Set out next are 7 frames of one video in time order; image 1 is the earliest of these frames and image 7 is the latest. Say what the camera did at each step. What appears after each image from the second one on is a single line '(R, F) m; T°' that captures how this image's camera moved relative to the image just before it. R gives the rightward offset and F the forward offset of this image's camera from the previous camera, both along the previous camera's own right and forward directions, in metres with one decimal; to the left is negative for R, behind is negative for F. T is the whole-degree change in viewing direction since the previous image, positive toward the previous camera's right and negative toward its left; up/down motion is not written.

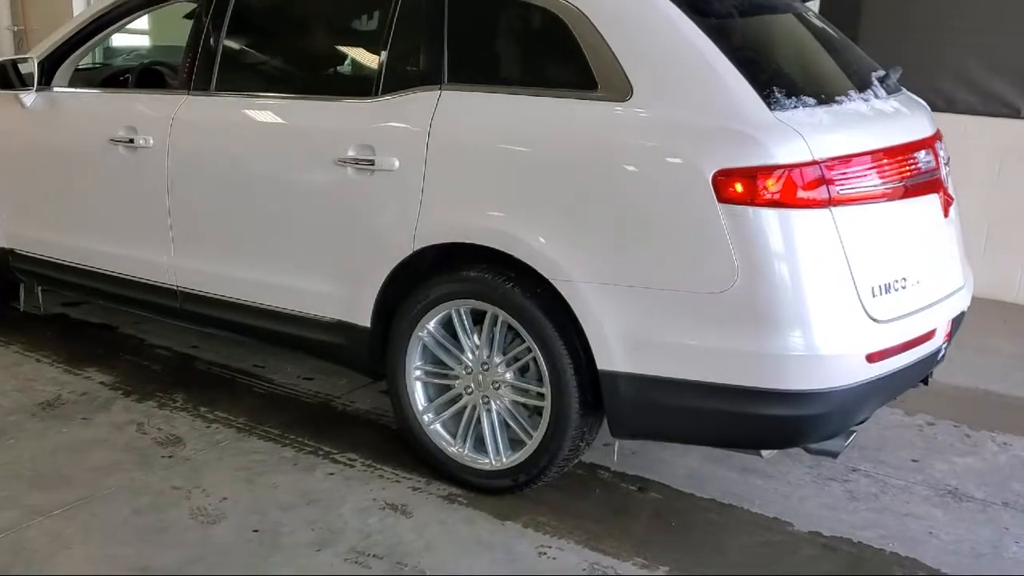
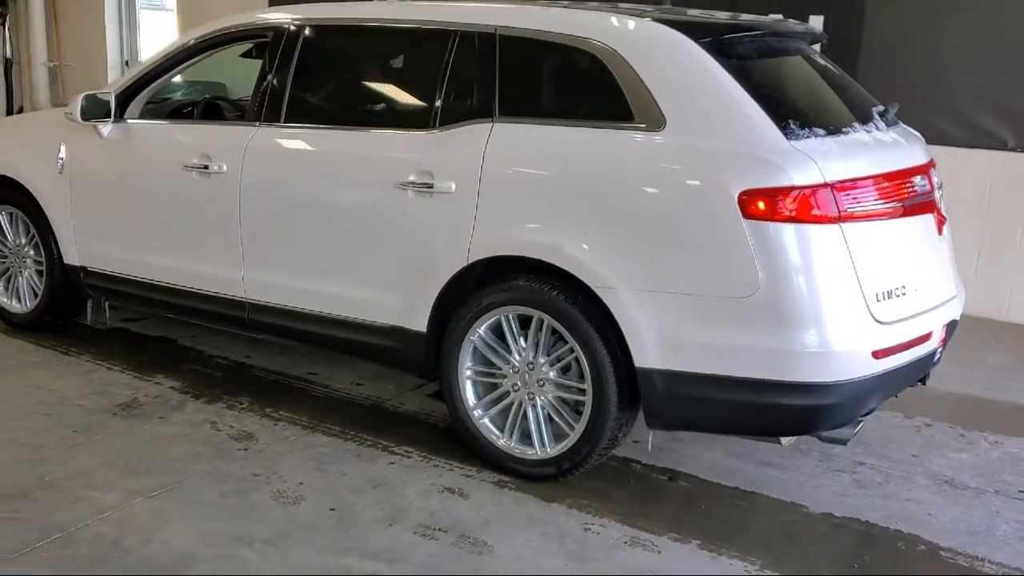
(-0.2, -0.4) m; 0°
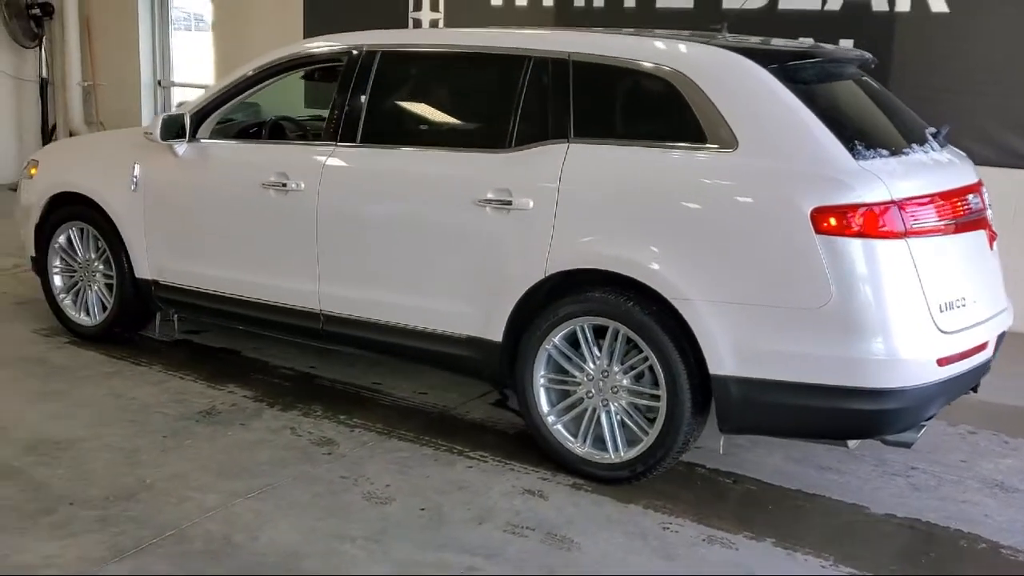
(-0.3, -0.2) m; 0°
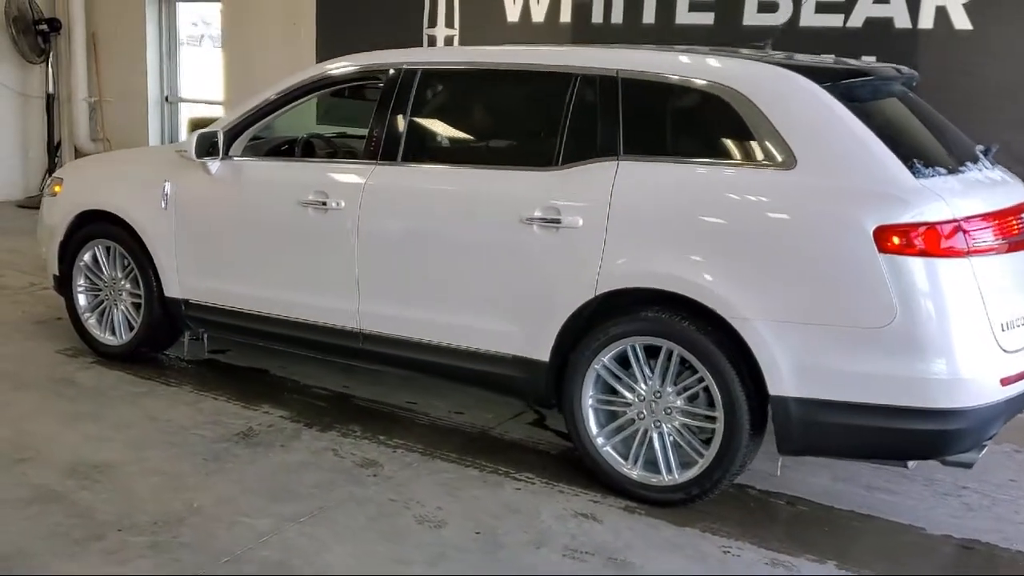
(-0.2, 0.0) m; +1°
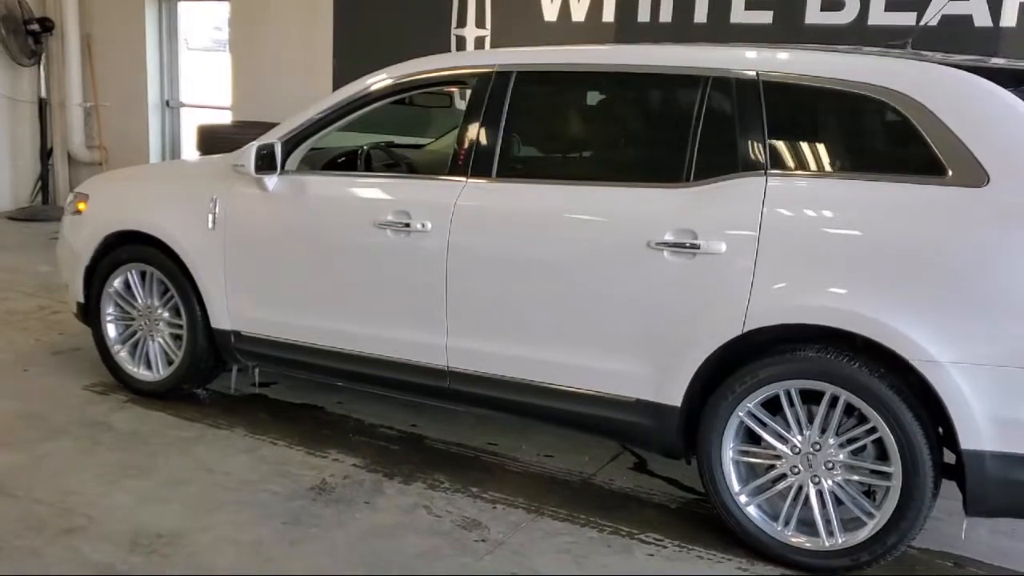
(-0.5, +0.5) m; +2°
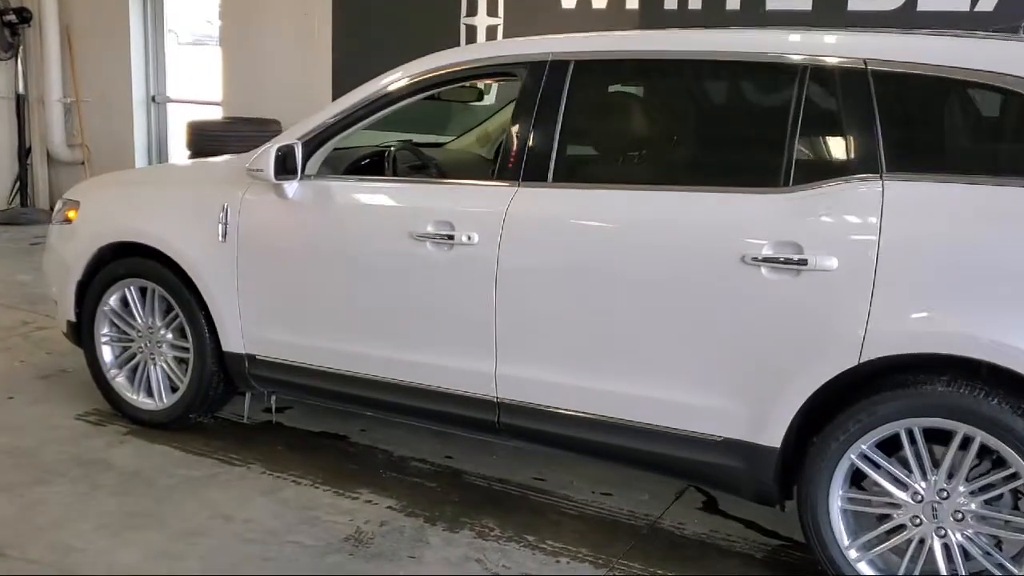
(-0.3, +0.5) m; +1°
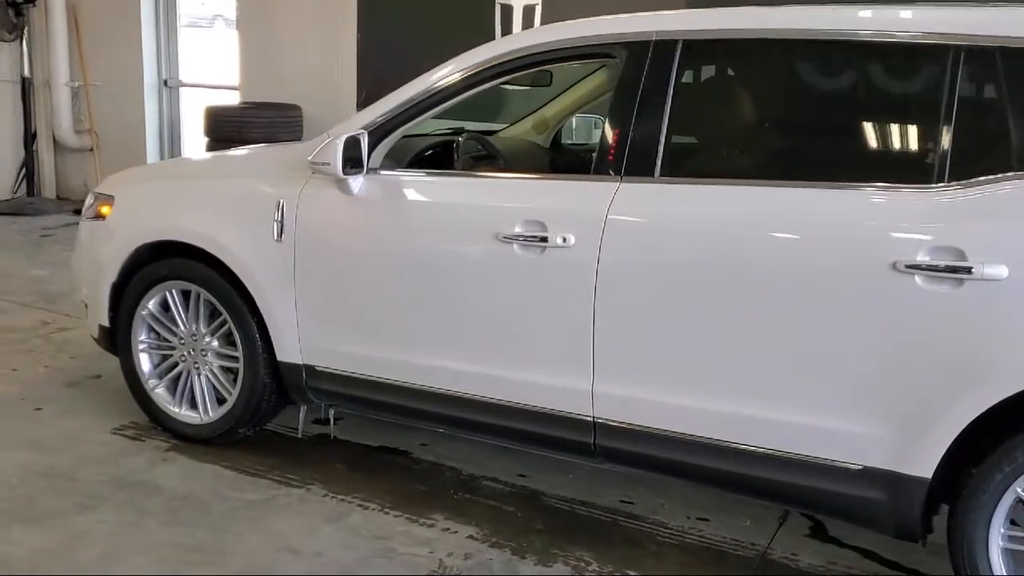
(-0.3, +0.3) m; 0°
